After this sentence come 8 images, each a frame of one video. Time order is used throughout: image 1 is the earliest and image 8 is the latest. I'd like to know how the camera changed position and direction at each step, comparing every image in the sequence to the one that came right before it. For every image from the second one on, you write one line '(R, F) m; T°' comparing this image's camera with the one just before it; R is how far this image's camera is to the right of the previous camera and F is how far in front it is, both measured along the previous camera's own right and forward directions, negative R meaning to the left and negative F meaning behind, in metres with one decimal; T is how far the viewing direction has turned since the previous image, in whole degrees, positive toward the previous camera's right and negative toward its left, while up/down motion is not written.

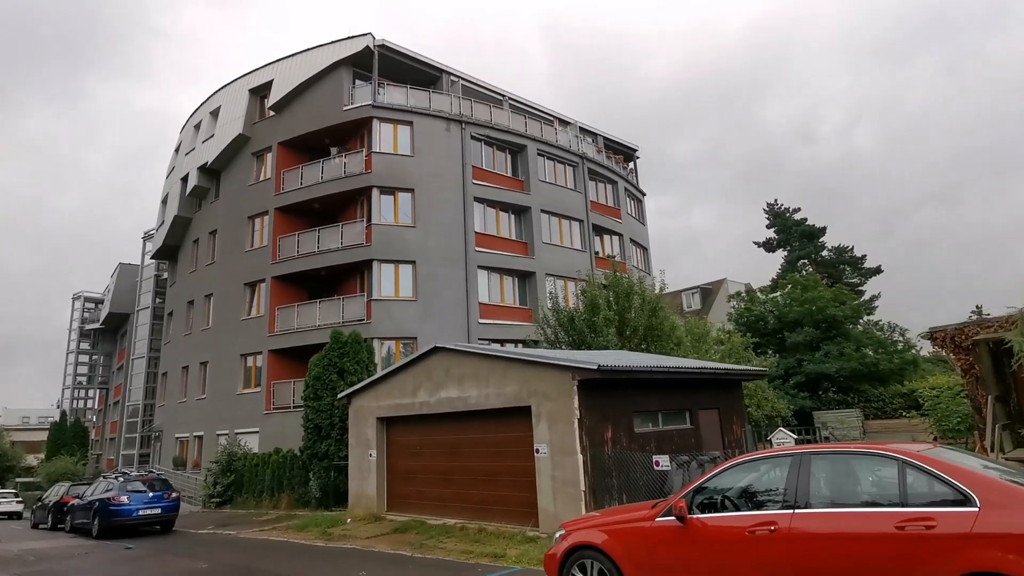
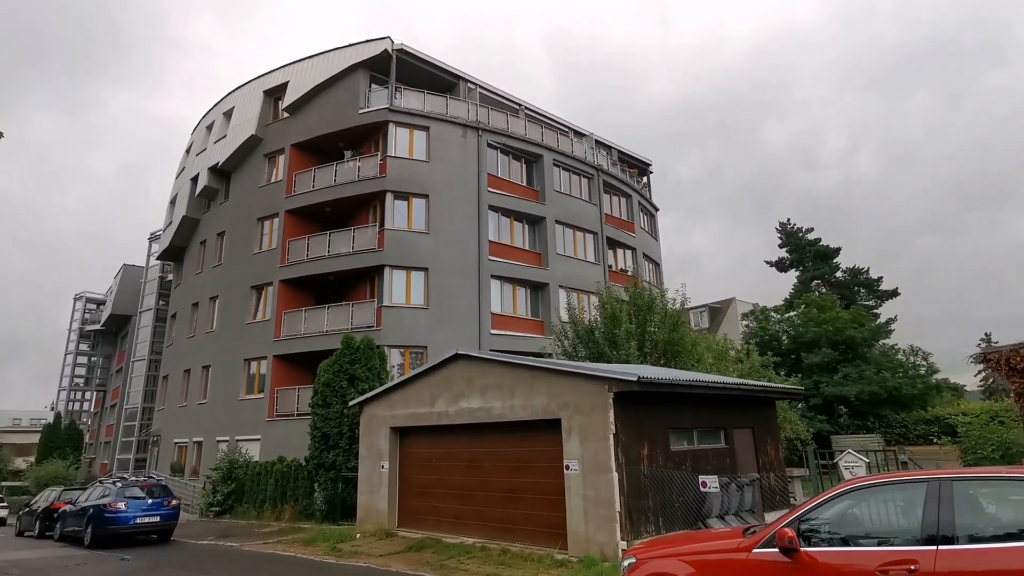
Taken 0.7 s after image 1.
(-0.6, +0.5) m; 0°
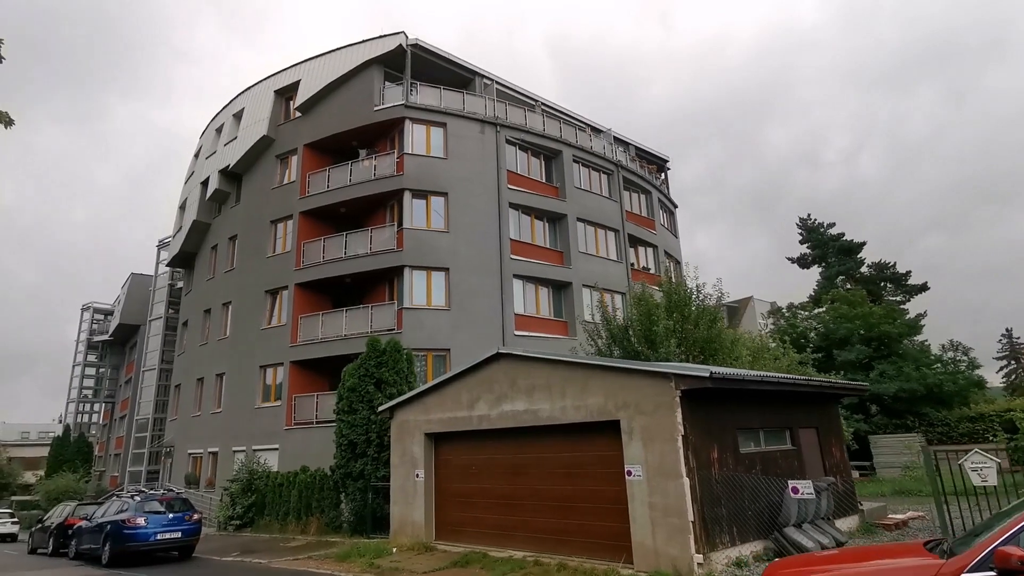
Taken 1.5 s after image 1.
(-0.8, +0.7) m; 0°
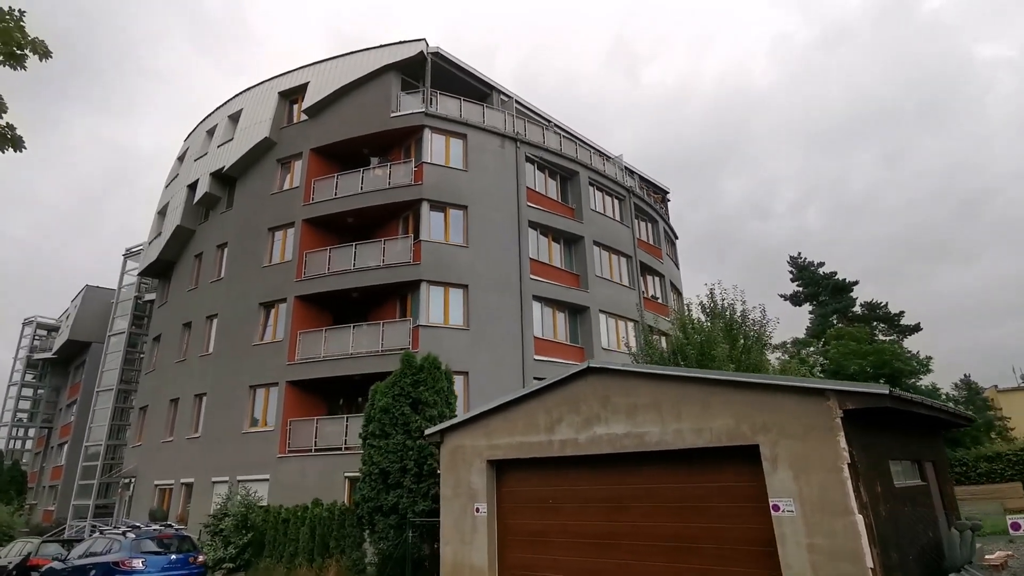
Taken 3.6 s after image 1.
(-2.3, +1.4) m; +4°
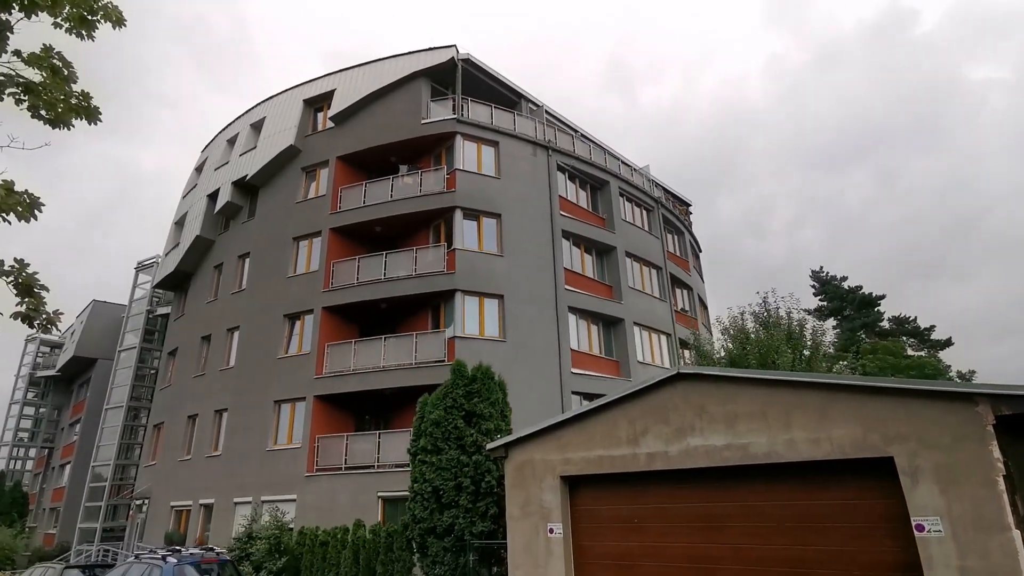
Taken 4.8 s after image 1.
(-1.3, +0.7) m; 0°
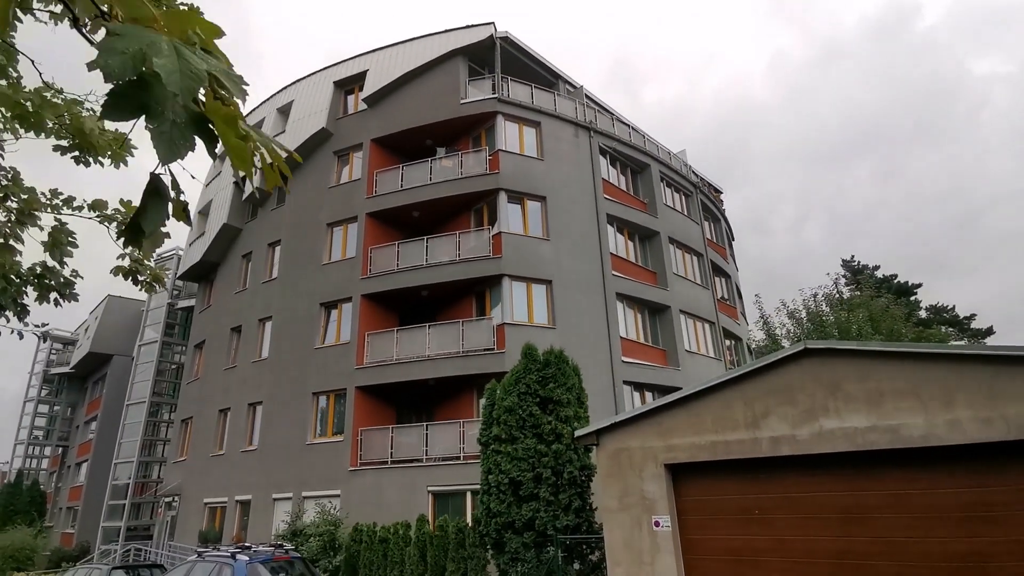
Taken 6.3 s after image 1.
(-1.5, +0.8) m; 0°
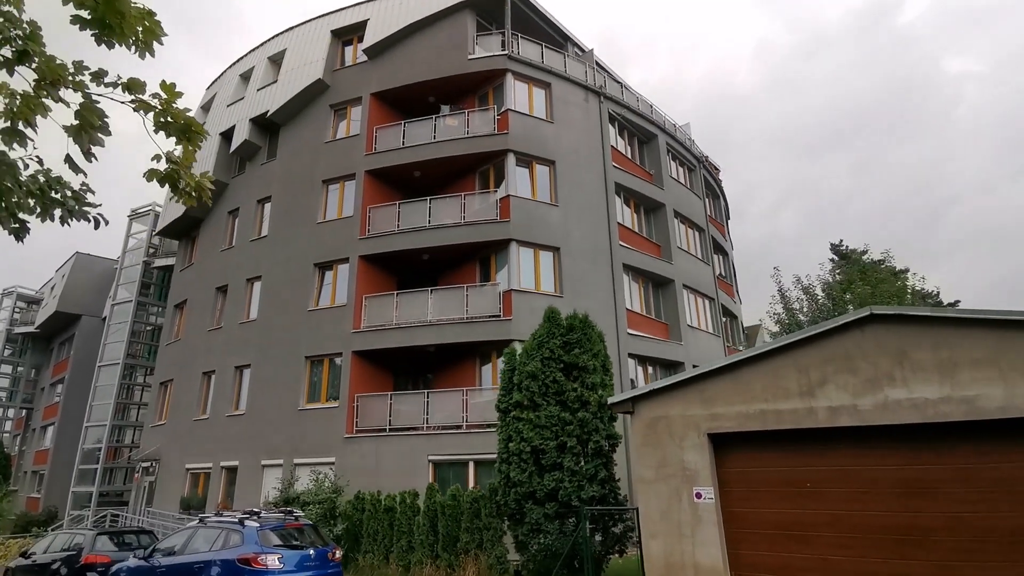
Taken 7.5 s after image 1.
(-0.9, +0.7) m; +3°
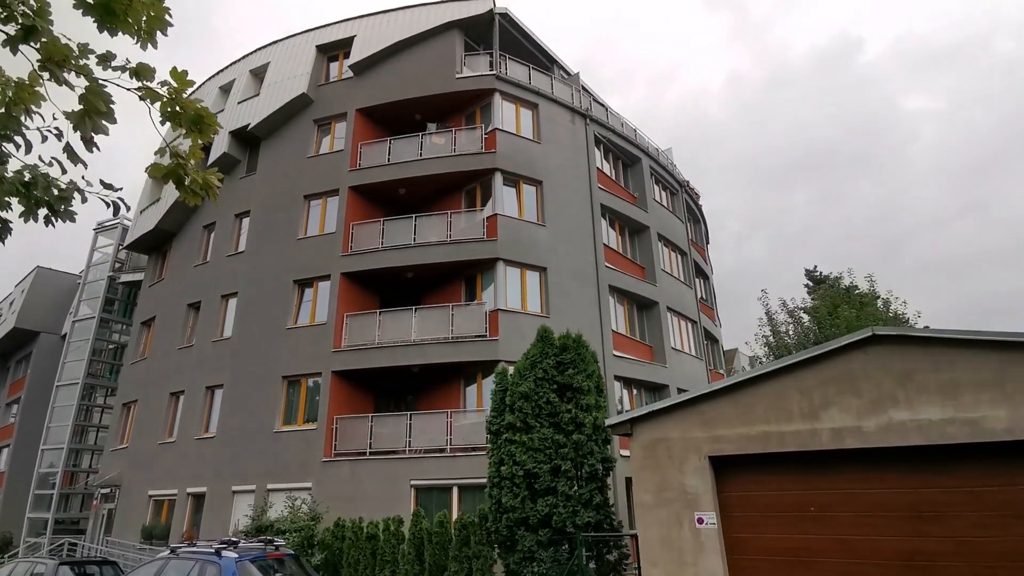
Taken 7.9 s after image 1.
(-0.4, +0.2) m; +3°
